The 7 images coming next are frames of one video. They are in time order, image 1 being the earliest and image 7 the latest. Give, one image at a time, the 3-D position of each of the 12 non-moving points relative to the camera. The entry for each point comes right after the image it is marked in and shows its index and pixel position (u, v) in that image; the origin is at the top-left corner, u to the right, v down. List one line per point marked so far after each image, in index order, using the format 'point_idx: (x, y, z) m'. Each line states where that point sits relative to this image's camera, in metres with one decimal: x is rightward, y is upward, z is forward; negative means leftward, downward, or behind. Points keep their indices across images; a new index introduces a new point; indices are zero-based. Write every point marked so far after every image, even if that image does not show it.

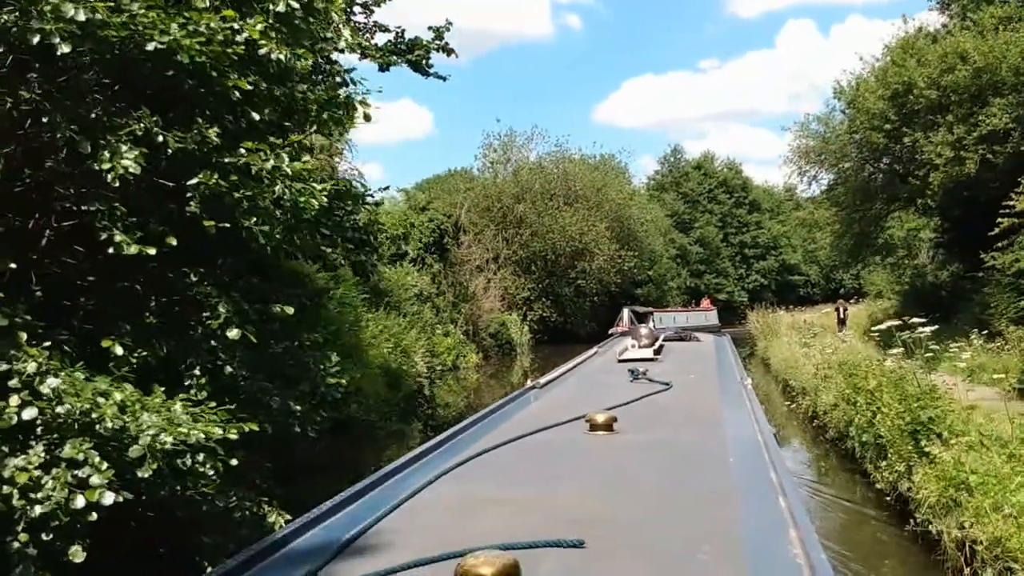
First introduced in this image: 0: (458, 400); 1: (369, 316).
0: (-0.8, -1.9, +16.0) m
1: (-2.2, -0.4, +14.3) m
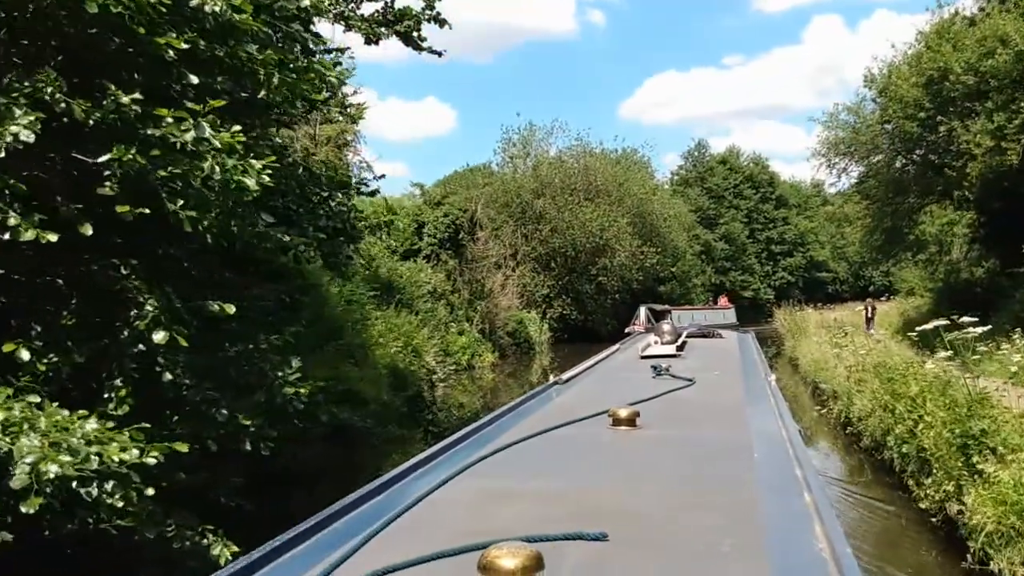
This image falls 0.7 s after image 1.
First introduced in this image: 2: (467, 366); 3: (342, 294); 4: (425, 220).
0: (-0.6, -1.8, +15.5) m
1: (-2.0, -0.4, +13.8) m
2: (-0.9, -1.5, +18.1) m
3: (-2.2, -0.1, +12.4) m
4: (-1.8, +1.4, +19.6) m
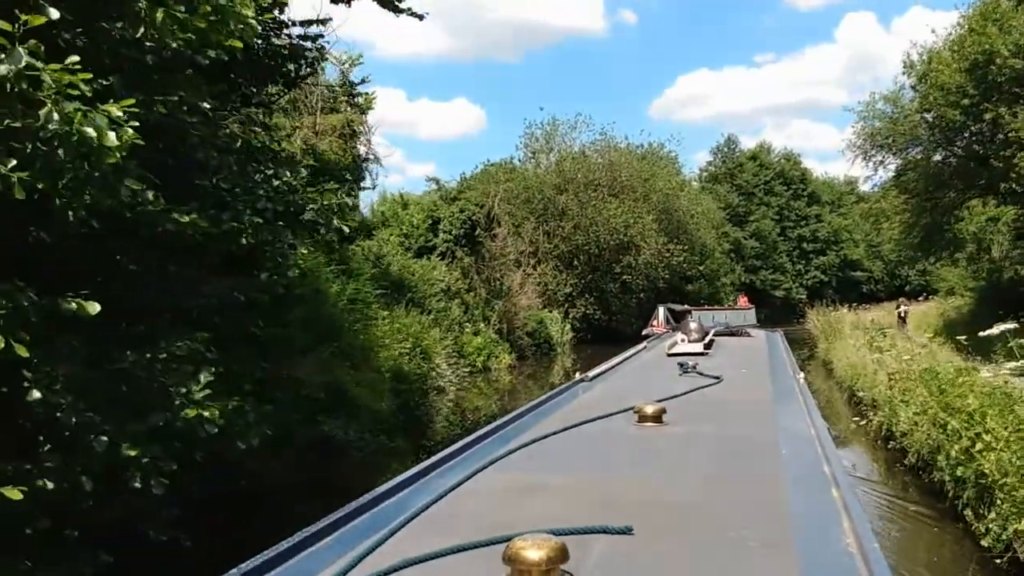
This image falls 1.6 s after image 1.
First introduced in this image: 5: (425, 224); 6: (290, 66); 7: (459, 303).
0: (-0.3, -1.8, +14.7) m
1: (-1.8, -0.4, +13.0) m
2: (-0.6, -1.5, +17.4) m
3: (-2.1, -0.1, +11.6) m
4: (-1.4, +1.5, +18.8) m
5: (-1.7, +1.3, +18.7) m
6: (-1.6, +1.6, +6.8) m
7: (-1.0, -0.3, +17.6) m
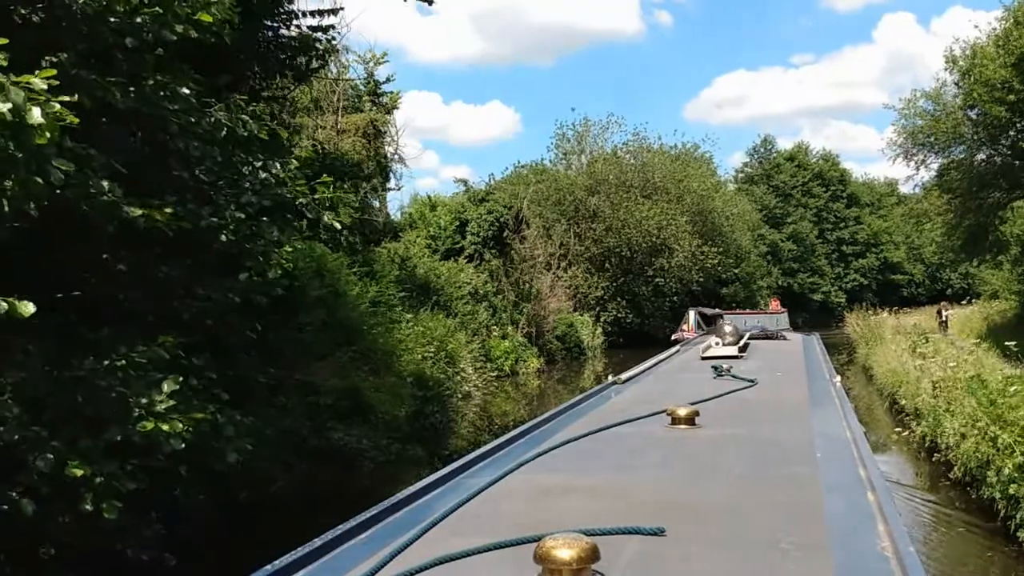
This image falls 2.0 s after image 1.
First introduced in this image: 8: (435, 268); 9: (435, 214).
0: (+0.1, -1.8, +14.4) m
1: (-1.4, -0.4, +12.8) m
2: (0.0, -1.5, +17.0) m
3: (-1.8, -0.1, +11.4) m
4: (-0.9, +1.4, +18.5) m
5: (-1.2, +1.2, +18.5) m
6: (-1.5, +1.6, +6.5) m
7: (-0.5, -0.3, +17.3) m
8: (-1.3, +0.3, +16.0) m
9: (-1.5, +1.5, +18.6) m
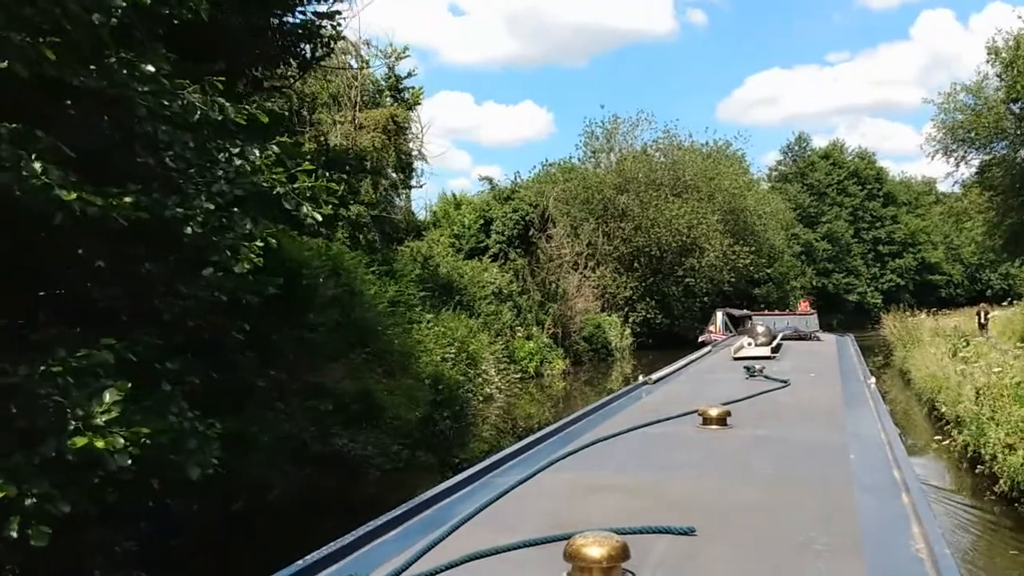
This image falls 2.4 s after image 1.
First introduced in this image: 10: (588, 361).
0: (+0.4, -1.8, +14.0) m
1: (-1.1, -0.4, +12.5) m
2: (+0.4, -1.5, +16.7) m
3: (-1.5, -0.1, +11.1) m
4: (-0.4, +1.4, +18.2) m
5: (-0.7, +1.2, +18.2) m
6: (-1.4, +1.6, +6.3) m
7: (0.0, -0.3, +17.0) m
8: (-0.9, +0.3, +15.7) m
9: (-1.0, +1.5, +18.3) m
10: (+1.6, -1.5, +20.0) m
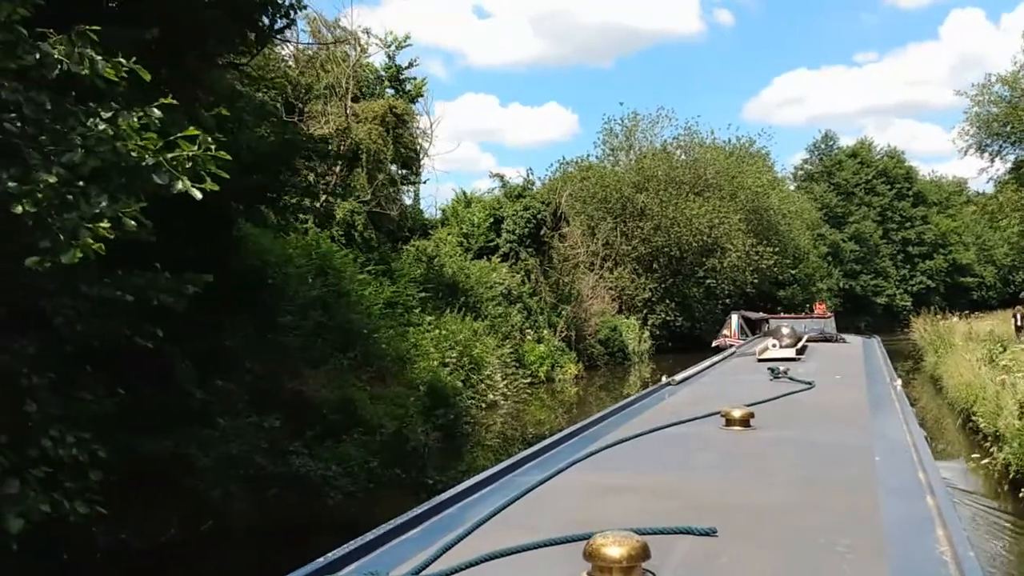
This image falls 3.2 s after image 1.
0: (+0.5, -1.9, +13.3) m
1: (-1.1, -0.4, +11.8) m
2: (+0.6, -1.6, +16.0) m
3: (-1.5, -0.1, +10.5) m
4: (-0.1, +1.4, +17.5) m
5: (-0.4, +1.2, +17.5) m
6: (-1.5, +1.6, +5.6) m
7: (+0.2, -0.4, +16.3) m
8: (-0.8, +0.3, +15.0) m
9: (-0.8, +1.5, +17.7) m
10: (+1.9, -1.6, +19.2) m
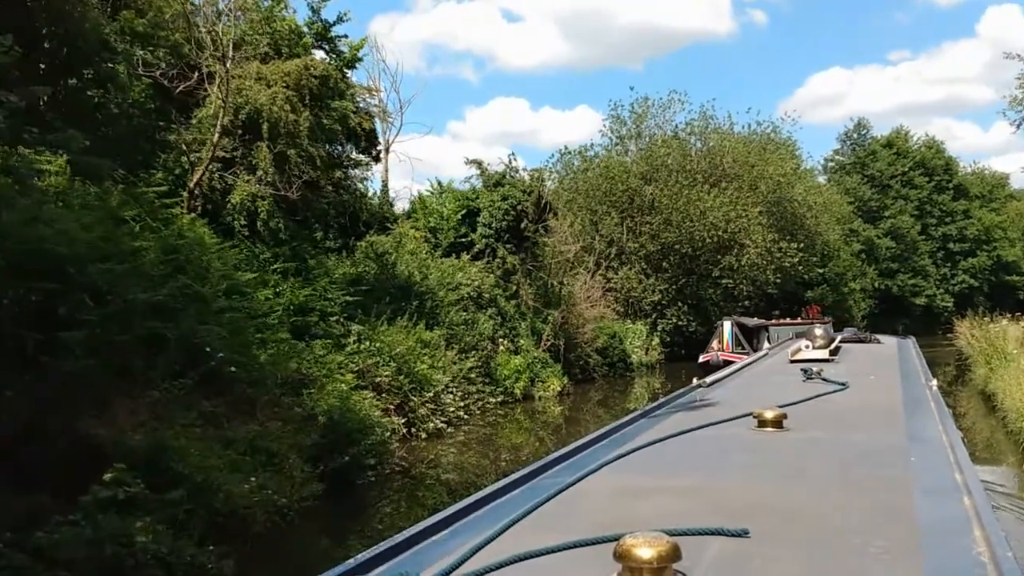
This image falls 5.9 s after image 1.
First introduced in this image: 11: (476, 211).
0: (0.0, -1.9, +11.0) m
1: (-1.6, -0.4, +9.6) m
2: (+0.2, -1.6, +13.7) m
3: (-2.1, -0.1, +8.2) m
4: (-0.5, +1.4, +15.3) m
5: (-0.8, +1.2, +15.2) m
6: (-2.3, +1.6, +3.4) m
7: (-0.2, -0.4, +14.1) m
8: (-1.2, +0.3, +12.8) m
9: (-1.2, +1.4, +15.4) m
10: (+1.6, -1.6, +16.9) m
11: (-0.5, +1.3, +15.3) m
